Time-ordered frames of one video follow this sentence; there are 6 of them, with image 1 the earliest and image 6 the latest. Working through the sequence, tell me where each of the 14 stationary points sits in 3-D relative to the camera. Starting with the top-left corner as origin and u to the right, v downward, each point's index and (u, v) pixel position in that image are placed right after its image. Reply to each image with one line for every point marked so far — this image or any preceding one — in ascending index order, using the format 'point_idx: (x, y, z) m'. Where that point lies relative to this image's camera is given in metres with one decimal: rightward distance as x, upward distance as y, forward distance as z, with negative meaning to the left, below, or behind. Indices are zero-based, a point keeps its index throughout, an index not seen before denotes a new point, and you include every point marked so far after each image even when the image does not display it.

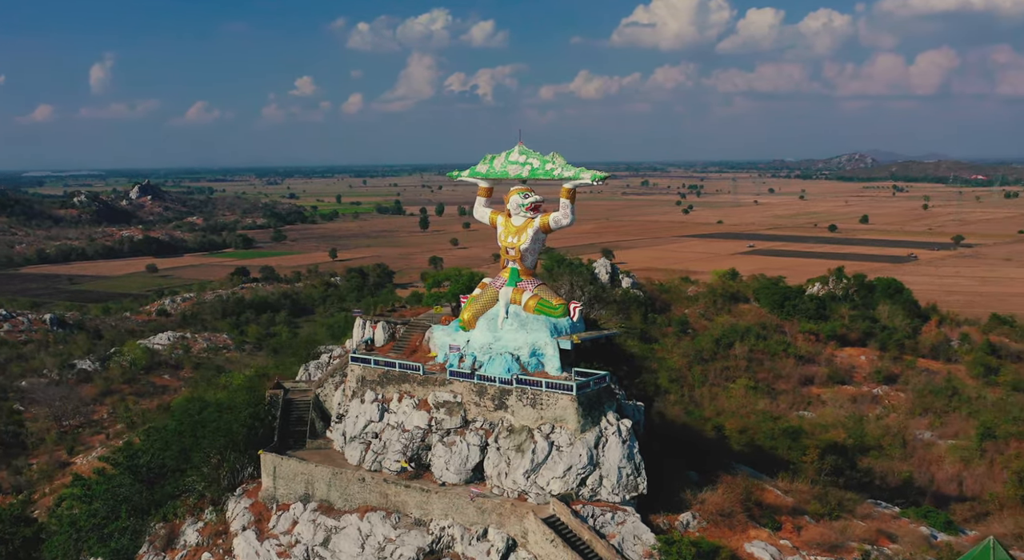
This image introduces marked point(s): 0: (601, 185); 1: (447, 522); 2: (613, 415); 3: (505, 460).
0: (+2.0, +2.2, +19.8) m
1: (-1.2, -4.9, +17.8) m
2: (+2.1, -2.8, +18.2) m
3: (-0.1, -3.7, +18.1) m
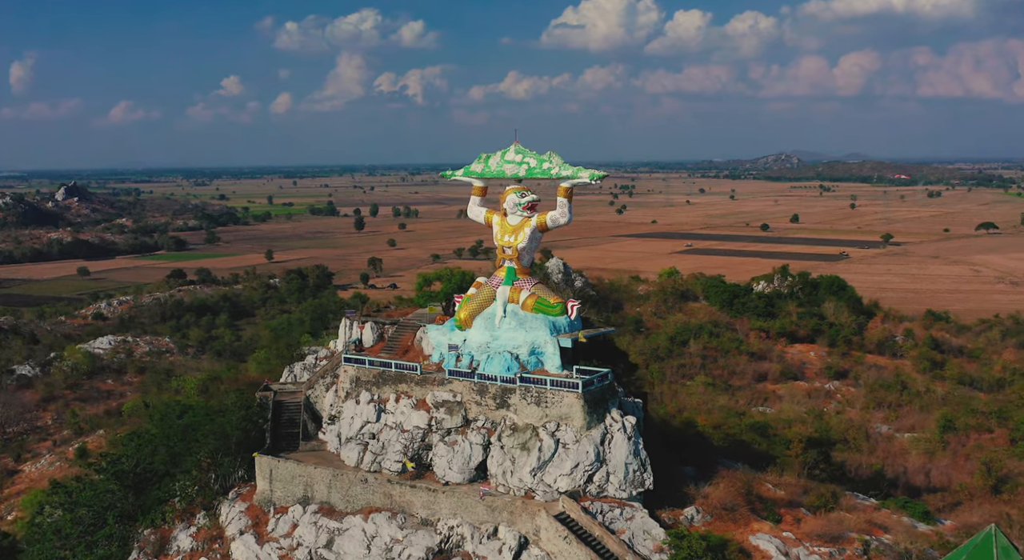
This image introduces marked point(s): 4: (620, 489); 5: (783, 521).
0: (+2.0, +2.2, +19.9) m
1: (-1.0, -4.9, +17.7) m
2: (+2.2, -2.8, +18.3) m
3: (0.0, -3.7, +18.1) m
4: (+2.2, -4.2, +17.5) m
5: (+5.7, -5.1, +18.4) m
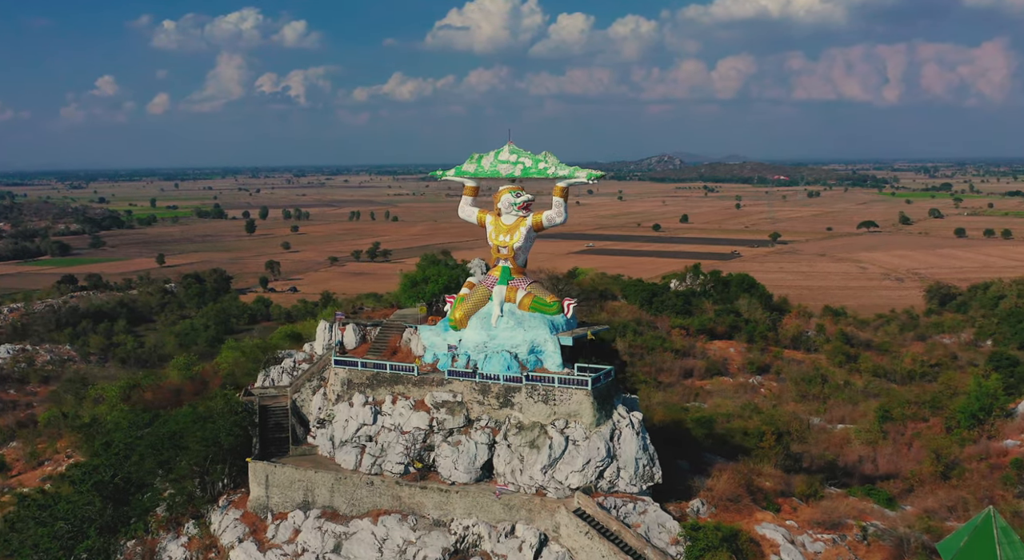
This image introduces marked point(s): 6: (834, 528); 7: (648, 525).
0: (+2.0, +2.2, +20.1) m
1: (-0.8, -4.9, +17.7) m
2: (+2.4, -2.7, +18.5) m
3: (+0.1, -3.7, +18.2) m
4: (+2.4, -4.1, +17.7) m
5: (+5.9, -5.0, +18.9) m
6: (+6.7, -5.2, +18.2) m
7: (+2.6, -4.7, +16.8) m
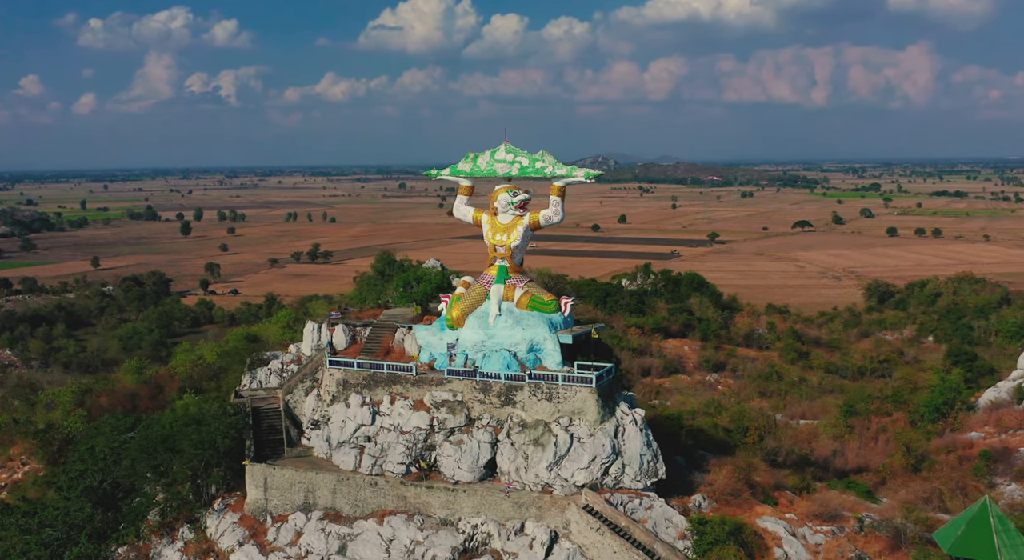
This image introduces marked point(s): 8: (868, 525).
0: (+1.9, +2.3, +20.3) m
1: (-0.7, -4.8, +17.7) m
2: (+2.4, -2.7, +18.7) m
3: (+0.2, -3.6, +18.2) m
4: (+2.5, -4.1, +17.9) m
5: (+5.9, -4.9, +19.3) m
6: (+6.8, -5.1, +18.6) m
7: (+2.8, -4.7, +16.9) m
8: (+7.5, -5.2, +18.4) m
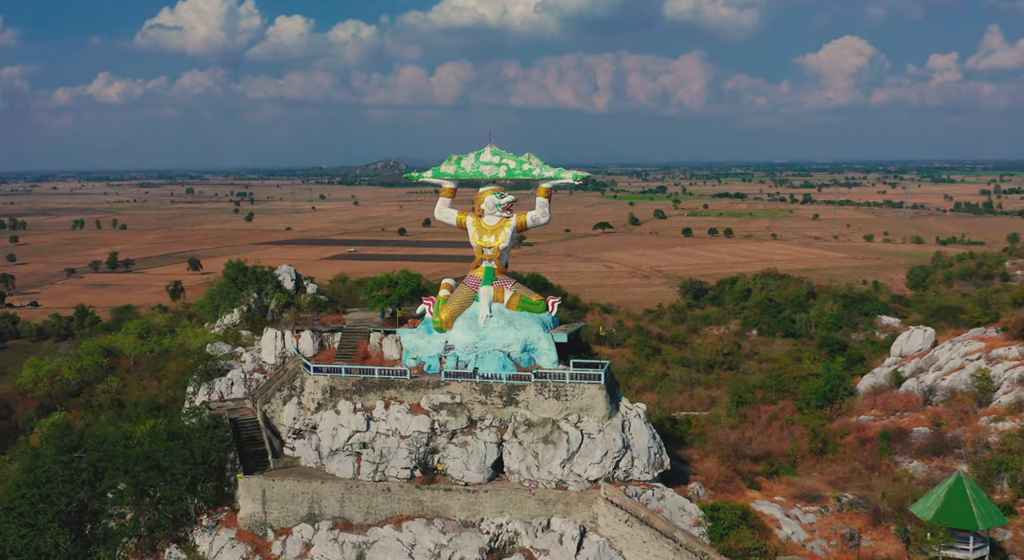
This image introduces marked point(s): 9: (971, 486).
0: (+1.7, +2.3, +20.8) m
1: (-0.3, -4.9, +17.8) m
2: (+2.5, -2.7, +19.4) m
3: (+0.5, -3.7, +18.5) m
4: (+2.8, -4.1, +18.6) m
5: (+5.9, -4.9, +20.5) m
6: (+6.9, -5.1, +20.0) m
7: (+3.2, -4.6, +17.7) m
8: (+7.6, -5.1, +19.9) m
9: (+9.5, -4.2, +18.0) m
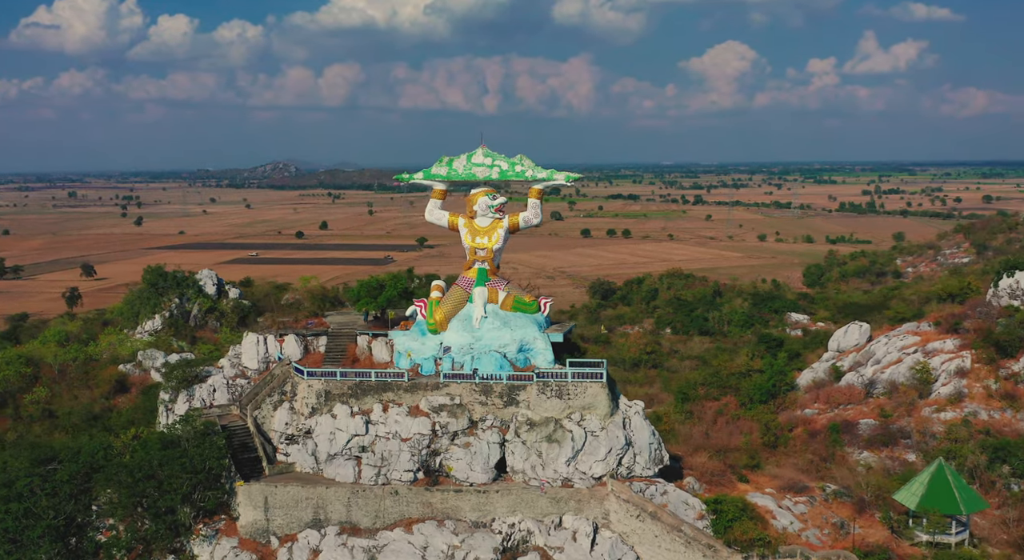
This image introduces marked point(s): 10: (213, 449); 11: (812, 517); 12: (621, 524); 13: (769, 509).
0: (+1.5, +2.3, +21.2) m
1: (-0.2, -4.9, +18.0) m
2: (+2.6, -2.7, +19.8) m
3: (+0.6, -3.7, +18.7) m
4: (+2.9, -4.1, +19.0) m
5: (+5.8, -4.9, +21.2) m
6: (+6.8, -5.0, +20.8) m
7: (+3.4, -4.7, +18.2) m
8: (+7.6, -5.0, +20.8) m
9: (+9.6, -4.2, +19.0) m
10: (-6.9, -3.8, +19.7) m
11: (+6.7, -5.3, +19.5) m
12: (+2.0, -5.0, +17.8) m
13: (+5.7, -5.1, +19.3) m
